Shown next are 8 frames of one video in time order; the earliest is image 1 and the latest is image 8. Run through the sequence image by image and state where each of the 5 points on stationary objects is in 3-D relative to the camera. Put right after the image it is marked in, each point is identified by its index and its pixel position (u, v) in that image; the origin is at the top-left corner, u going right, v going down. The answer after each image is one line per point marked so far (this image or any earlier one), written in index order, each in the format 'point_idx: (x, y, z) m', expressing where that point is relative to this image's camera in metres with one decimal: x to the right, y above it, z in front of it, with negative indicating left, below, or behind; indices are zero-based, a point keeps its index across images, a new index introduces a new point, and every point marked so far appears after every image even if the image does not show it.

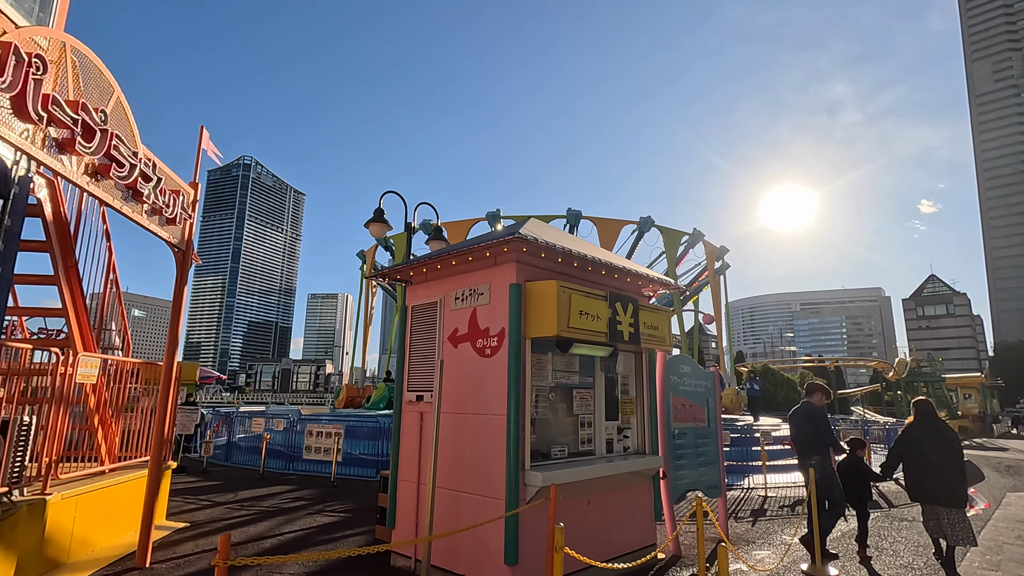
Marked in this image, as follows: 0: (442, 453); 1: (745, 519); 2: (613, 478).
0: (-0.6, -1.4, +4.7) m
1: (+3.3, -3.3, +7.6) m
2: (+0.9, -1.8, +4.9) m
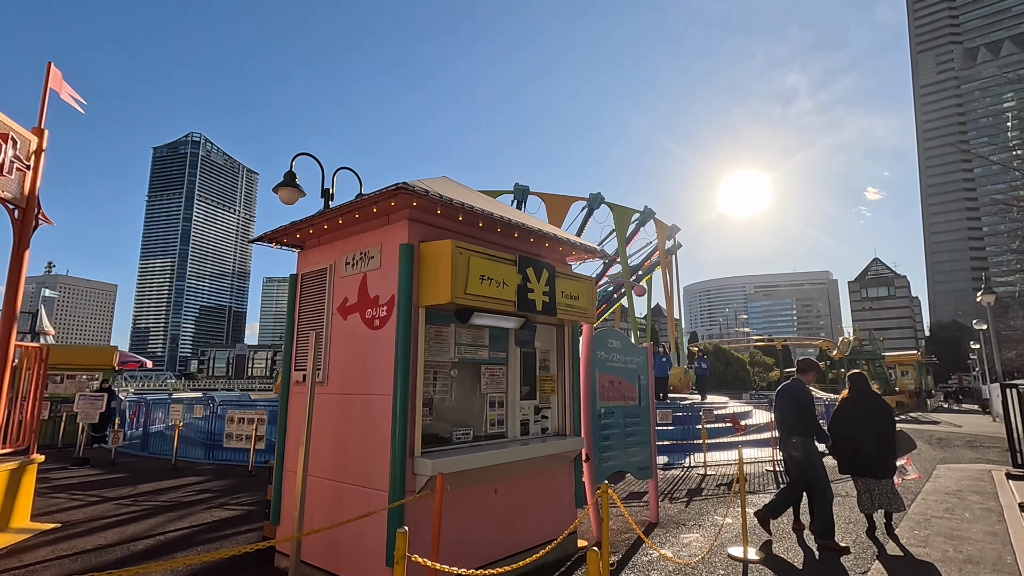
0: (-1.4, -1.2, +4.1) m
1: (+2.3, -2.9, +7.4) m
2: (+0.1, -1.5, +4.5) m
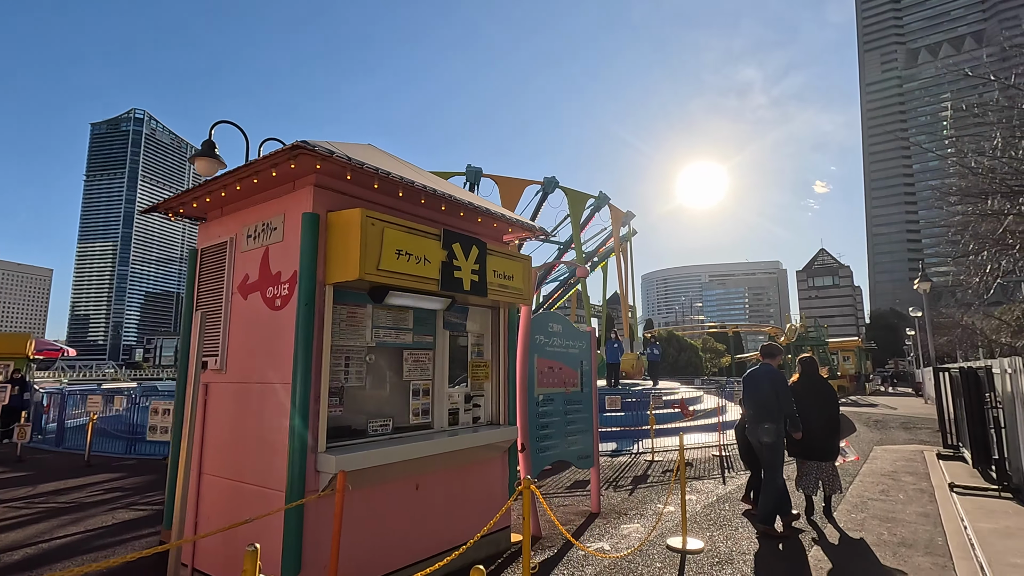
0: (-2.0, -1.0, +3.7) m
1: (+1.5, -2.7, +7.2) m
2: (-0.5, -1.3, +4.1) m
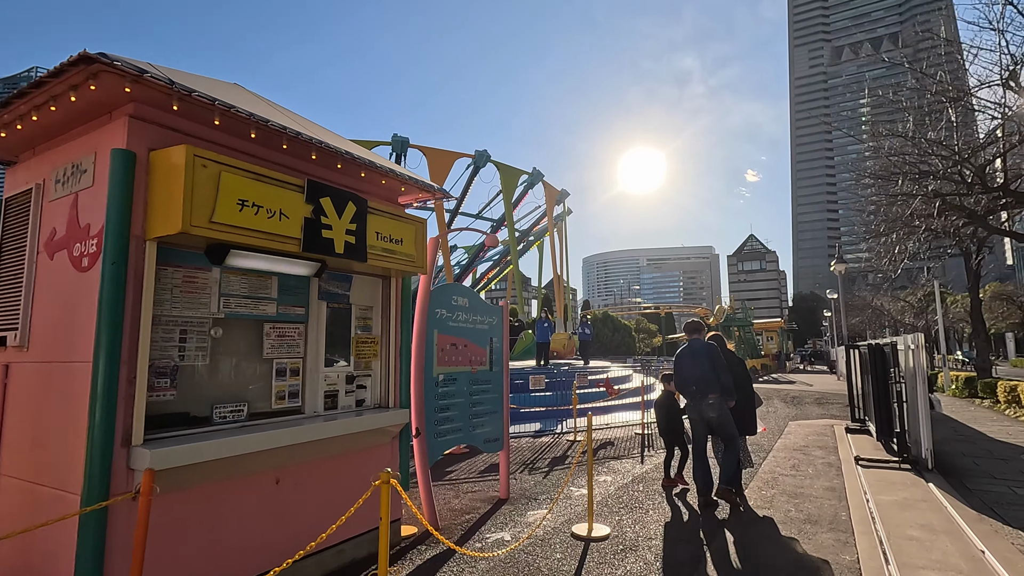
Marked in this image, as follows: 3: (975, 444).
0: (-2.7, -0.8, +3.0) m
1: (+0.4, -2.4, +6.9) m
2: (-1.3, -1.1, +3.6) m
3: (+8.3, -2.8, +9.6) m
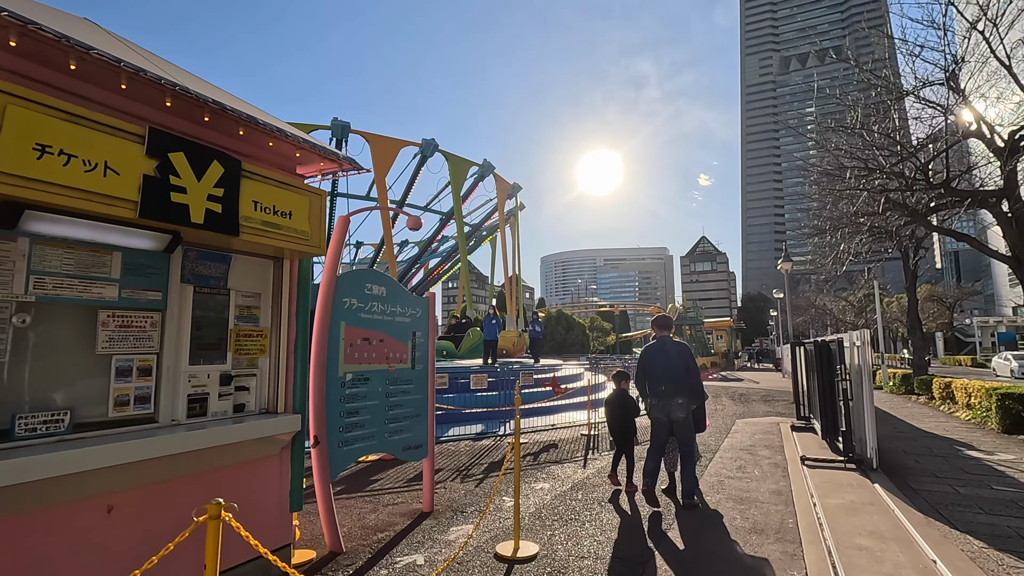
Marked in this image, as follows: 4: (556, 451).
0: (-3.2, -0.6, +2.2) m
1: (-0.5, -2.2, +6.3) m
2: (-1.8, -0.9, +2.9) m
3: (+7.2, -2.7, +9.6) m
4: (+0.7, -2.4, +8.0) m
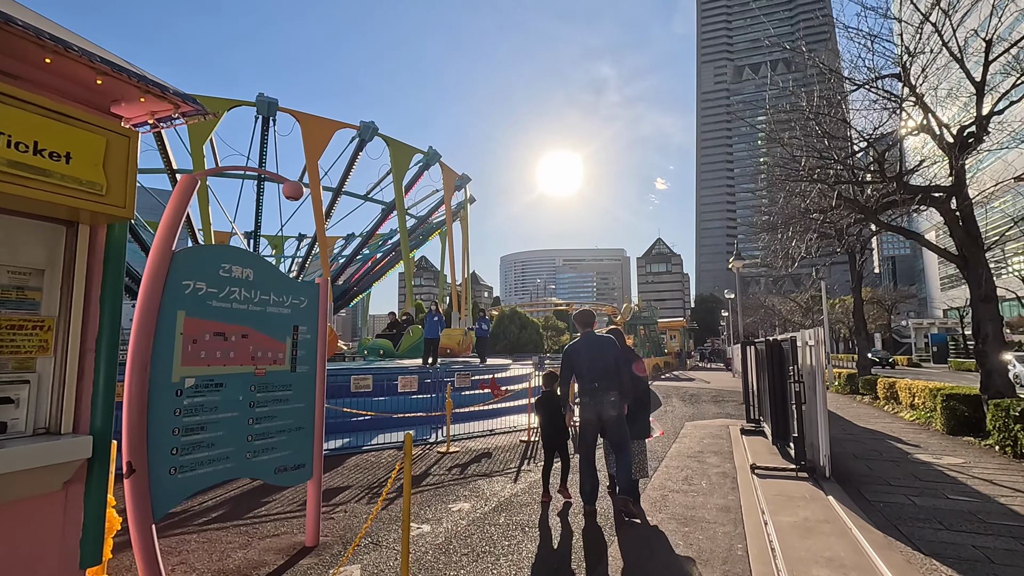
0: (-3.7, -0.5, +1.1) m
1: (-1.3, -2.1, +5.5) m
2: (-2.4, -0.8, +1.9) m
3: (+6.1, -2.7, +9.3) m
4: (-0.3, -2.3, +7.2) m
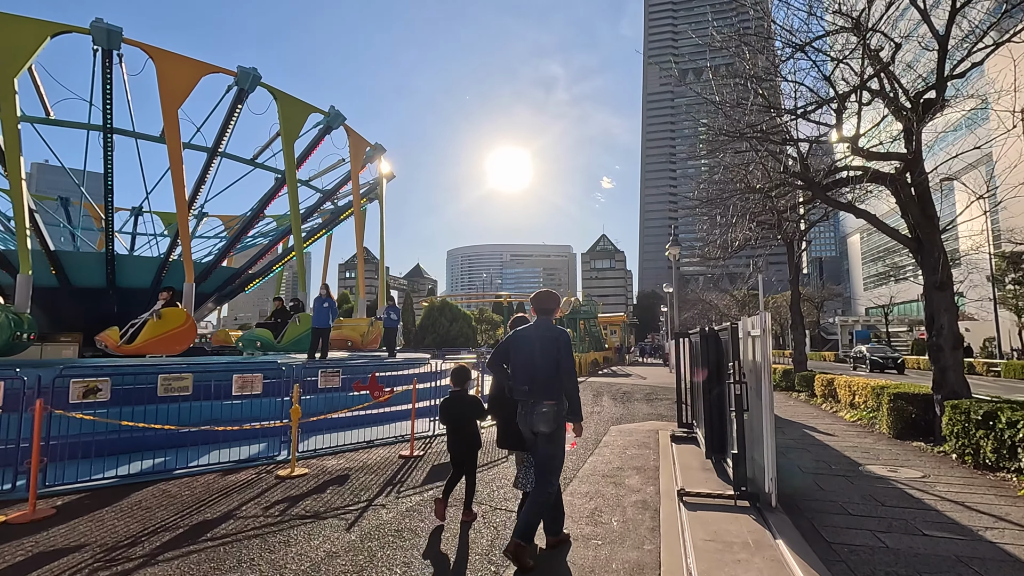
0: (-4.5, -0.2, -1.1) m
1: (-2.6, -1.8, +3.5) m
2: (-3.3, -0.5, -0.2) m
3: (+4.4, -2.5, +8.0) m
4: (-1.7, -2.0, +5.3) m
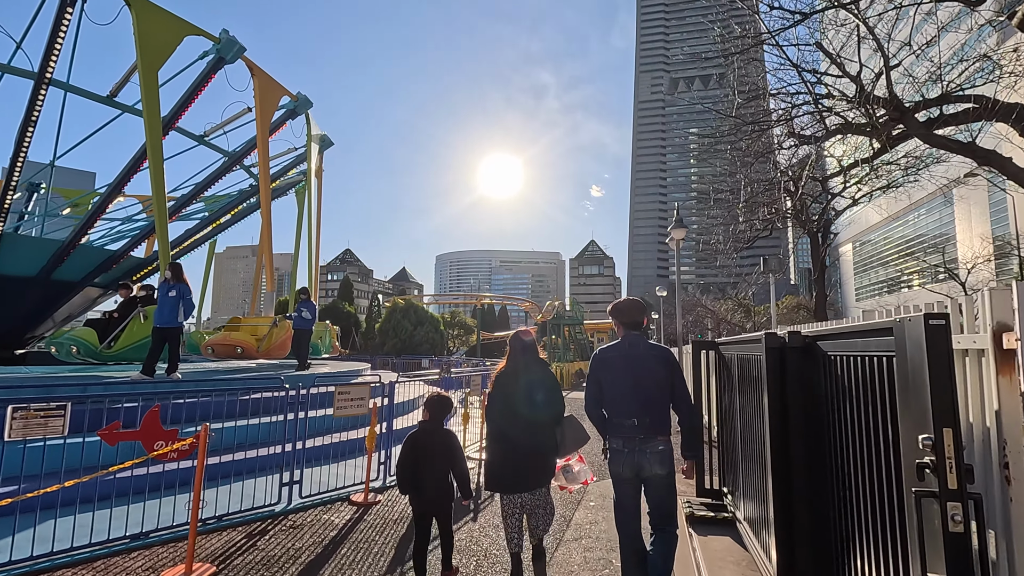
0: (-5.1, +0.3, -4.6) m
1: (-3.3, -1.5, 0.0) m
2: (-3.9, -0.1, -3.7) m
3: (+3.6, -2.3, +4.7) m
4: (-2.5, -1.7, +1.8) m
